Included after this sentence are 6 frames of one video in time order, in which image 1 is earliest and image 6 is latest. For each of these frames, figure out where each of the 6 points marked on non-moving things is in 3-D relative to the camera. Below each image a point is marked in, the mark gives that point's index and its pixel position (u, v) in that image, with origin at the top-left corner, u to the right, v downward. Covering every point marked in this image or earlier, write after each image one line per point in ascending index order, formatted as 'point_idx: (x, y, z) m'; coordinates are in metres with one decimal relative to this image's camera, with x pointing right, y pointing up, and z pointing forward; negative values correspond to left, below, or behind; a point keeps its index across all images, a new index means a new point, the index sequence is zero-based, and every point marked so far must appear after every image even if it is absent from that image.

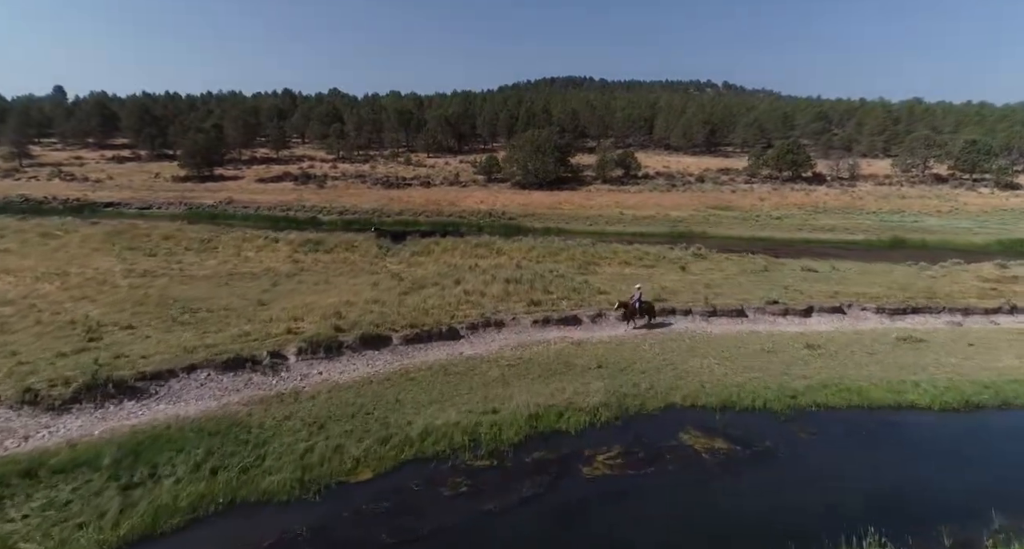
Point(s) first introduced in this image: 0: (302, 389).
0: (-6.3, -3.5, +18.5) m
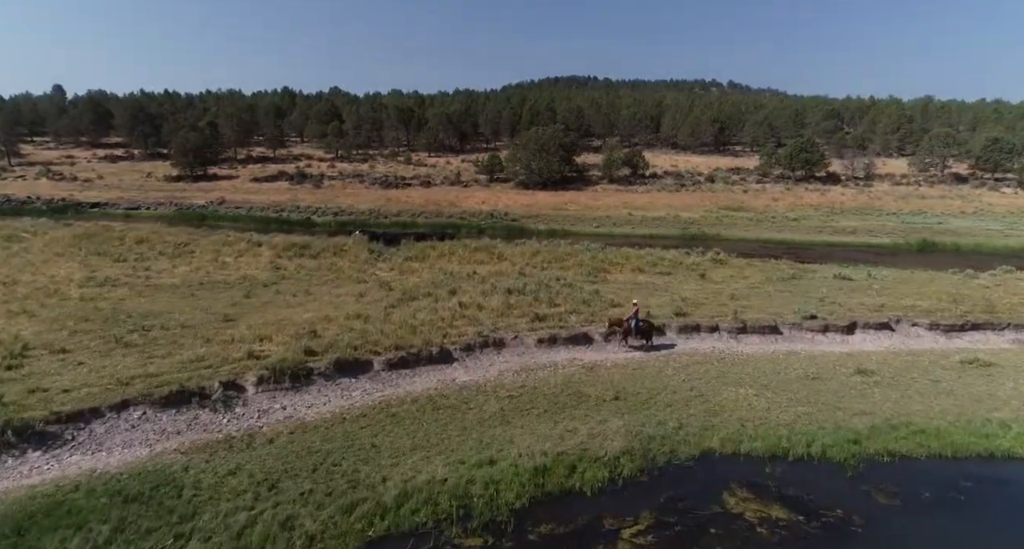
0: (-6.3, -3.9, +15.2) m
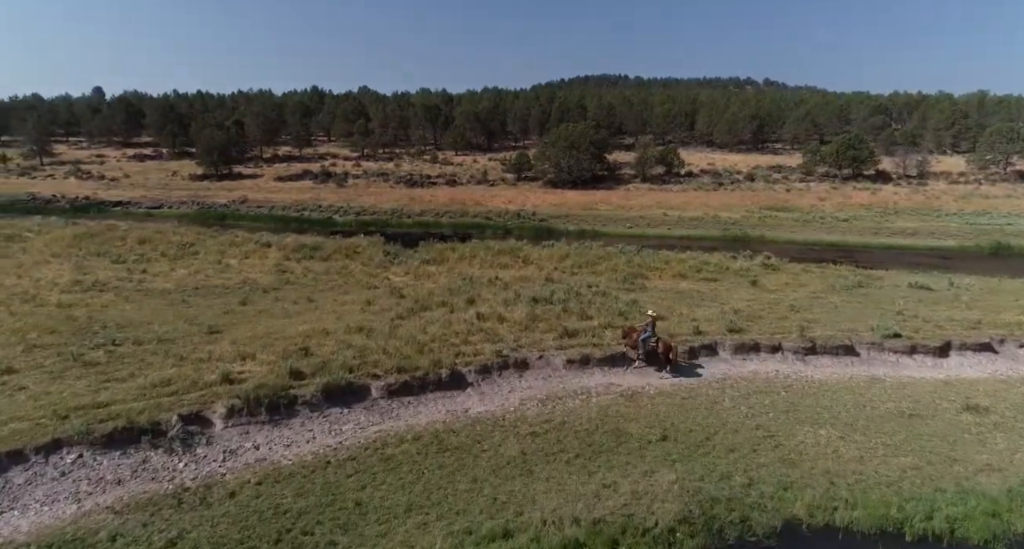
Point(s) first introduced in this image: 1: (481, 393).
0: (-5.8, -4.1, +12.3) m
1: (-0.9, -3.2, +16.8) m
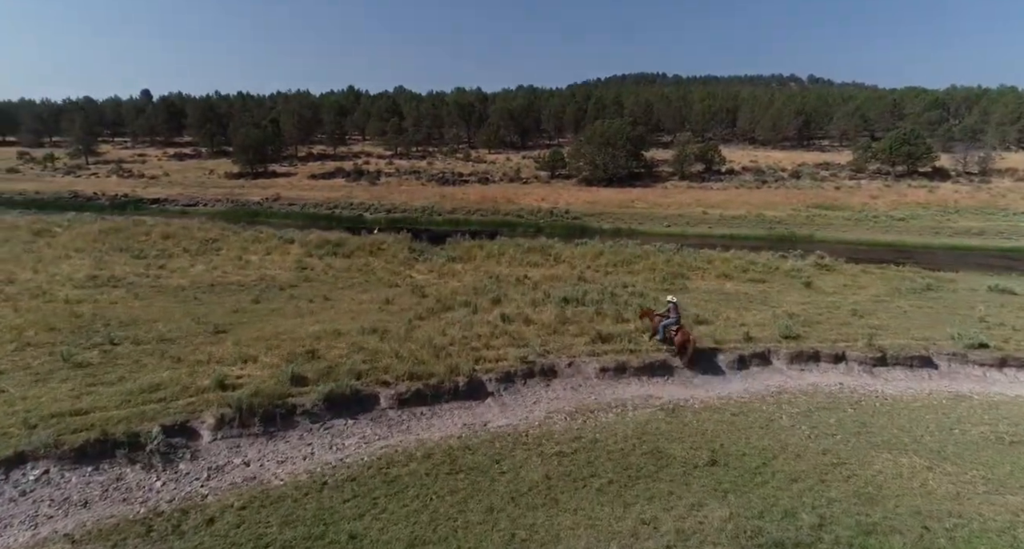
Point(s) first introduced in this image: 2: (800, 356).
0: (-5.4, -4.0, +10.7) m
1: (-0.2, -3.2, +14.9) m
2: (+8.3, -2.4, +17.8) m
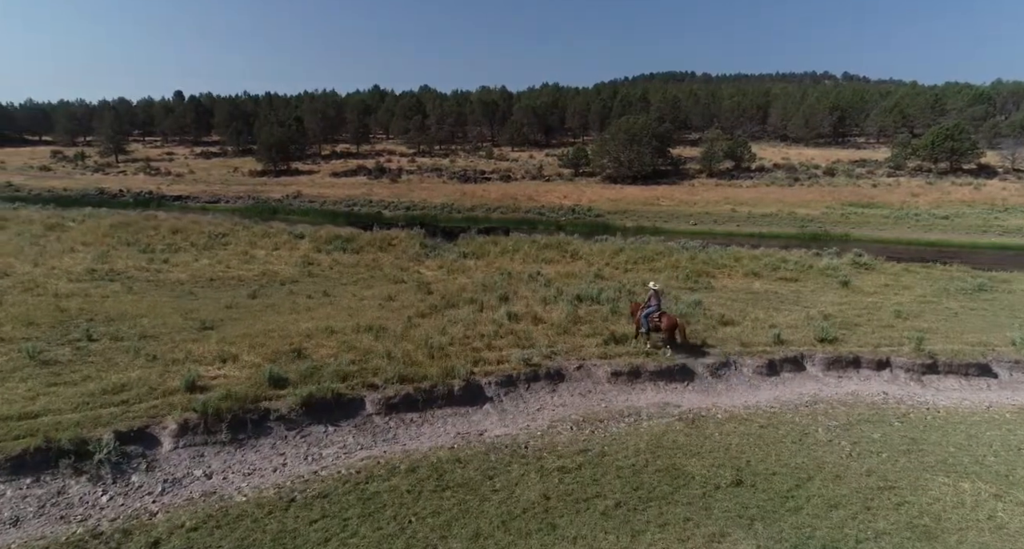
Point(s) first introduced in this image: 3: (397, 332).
0: (-5.6, -3.8, +9.4) m
1: (-0.2, -3.0, +13.4) m
2: (+8.4, -2.3, +15.9) m
3: (-3.1, -1.6, +17.0) m
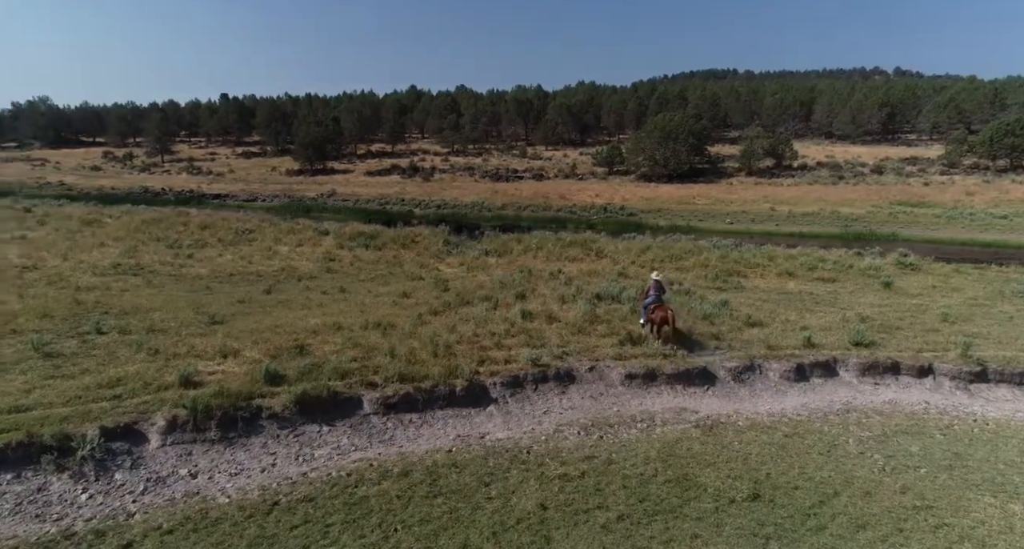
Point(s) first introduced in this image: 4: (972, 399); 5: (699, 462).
0: (-5.8, -3.6, +9.1) m
1: (-0.1, -2.9, +12.8) m
2: (+8.6, -2.2, +14.7) m
3: (-2.8, -1.4, +16.5) m
4: (+10.2, -2.7, +13.7) m
5: (+3.4, -3.4, +11.2) m
